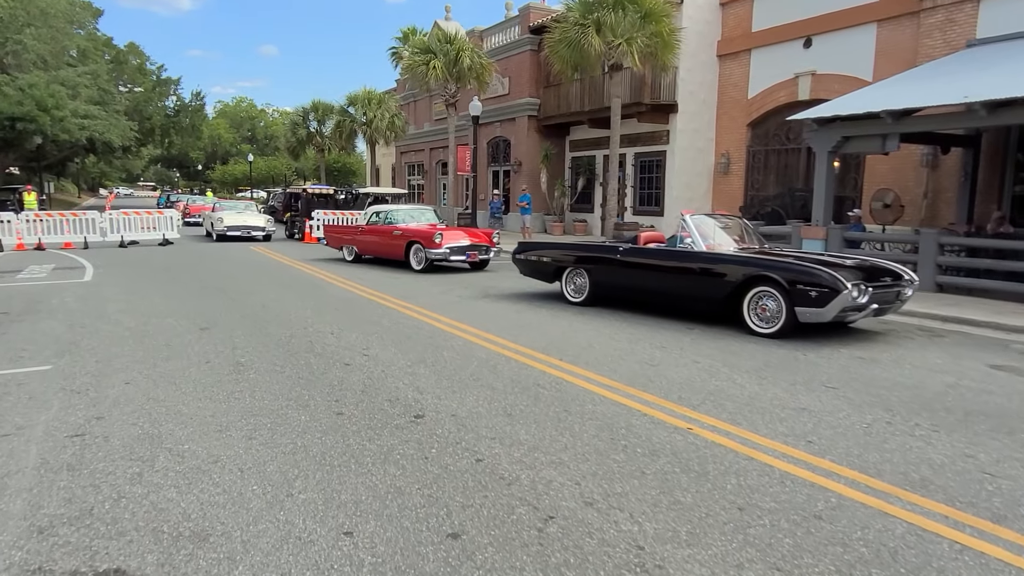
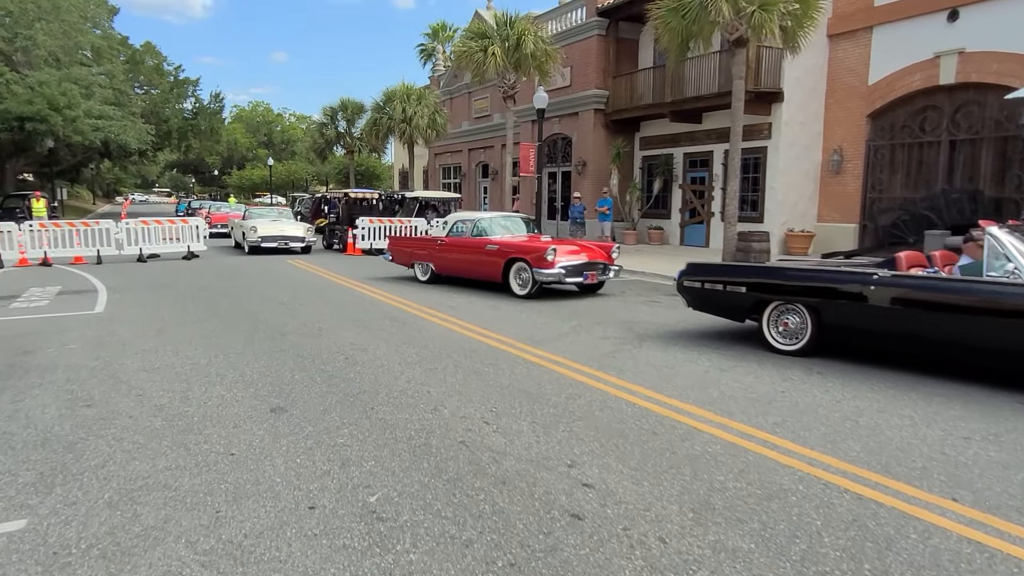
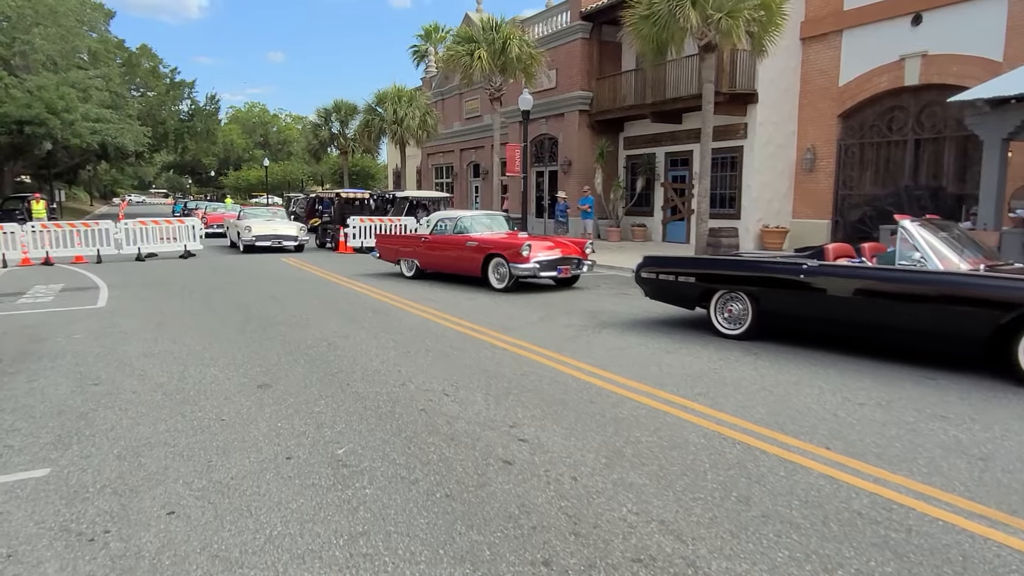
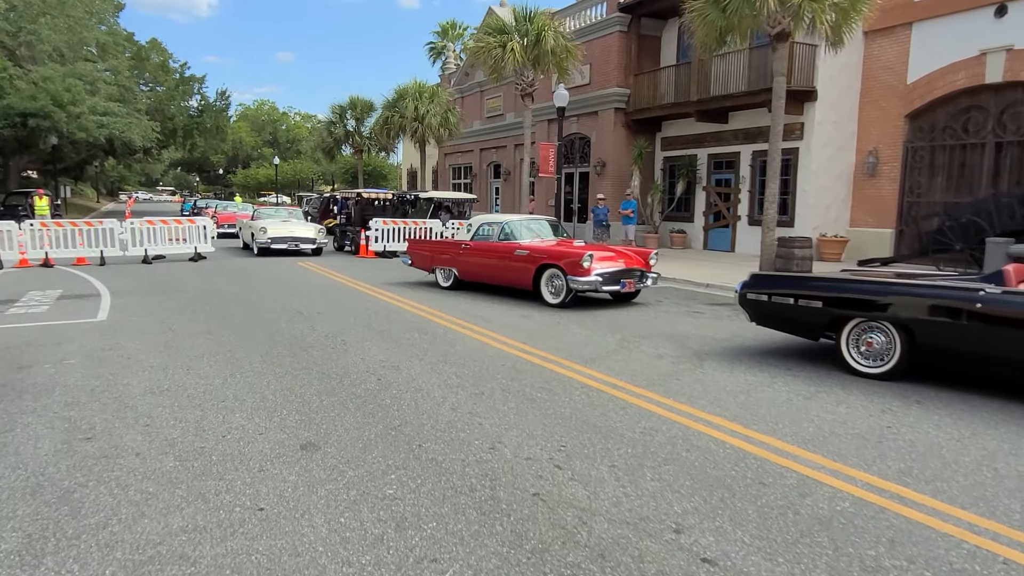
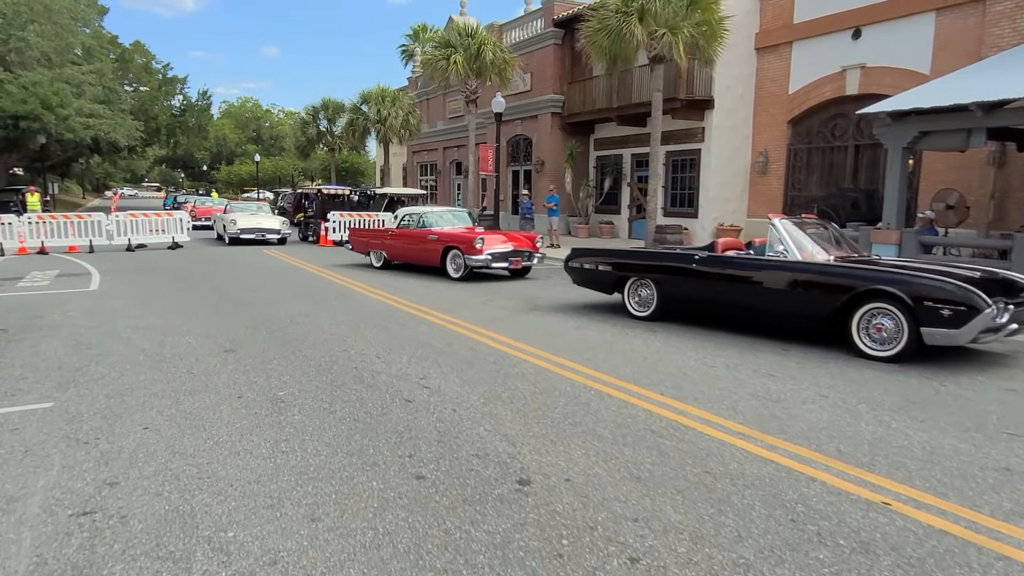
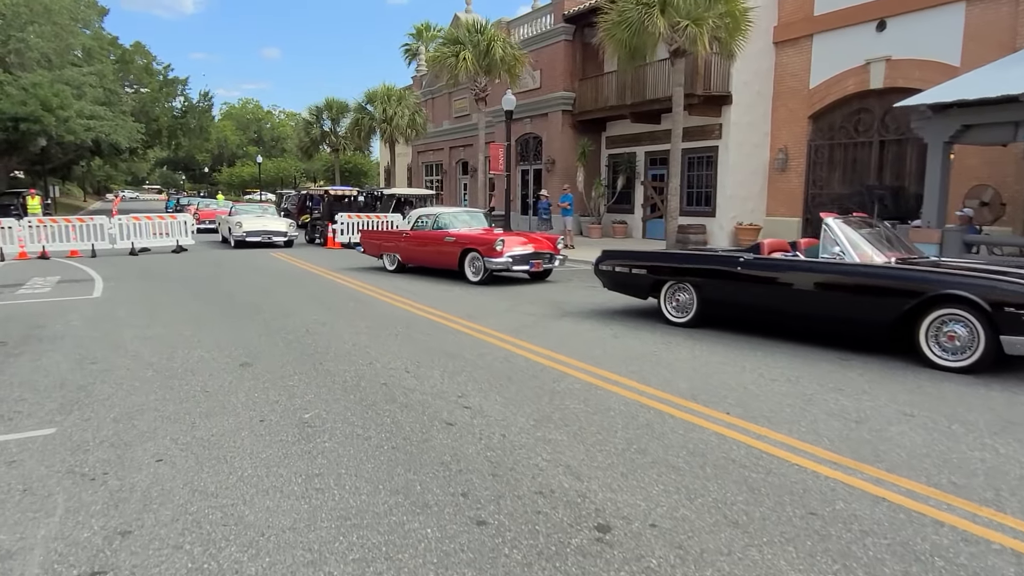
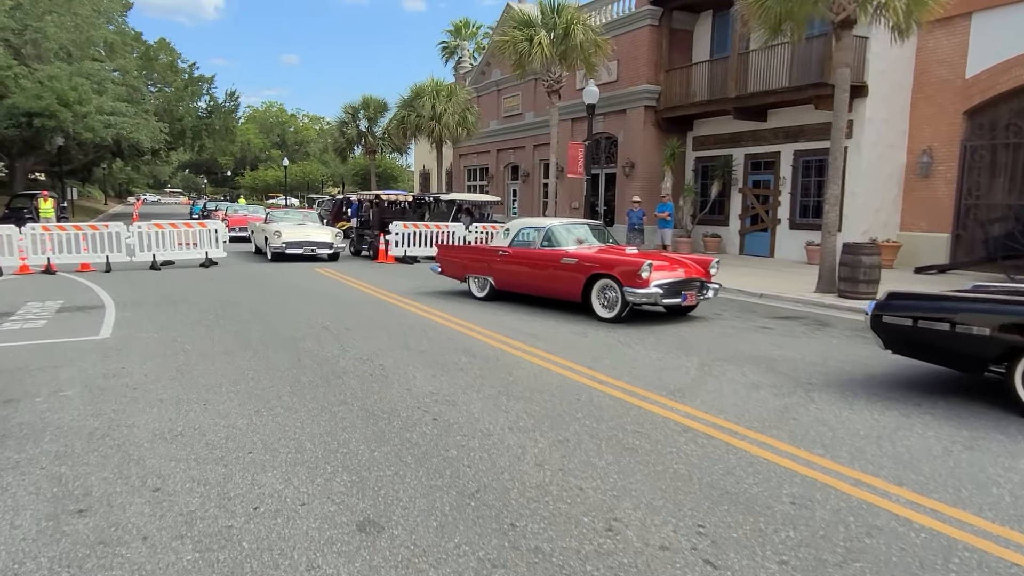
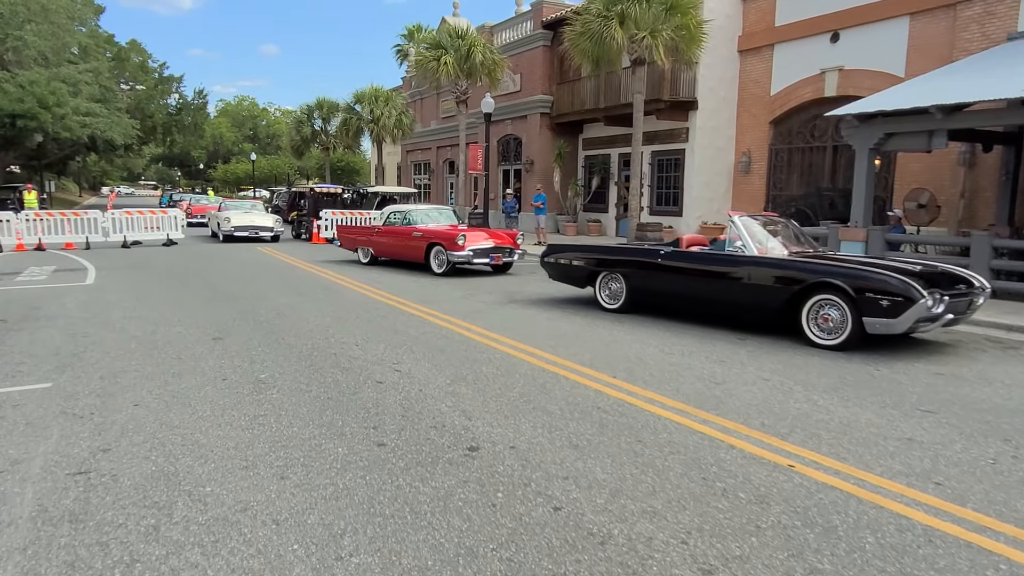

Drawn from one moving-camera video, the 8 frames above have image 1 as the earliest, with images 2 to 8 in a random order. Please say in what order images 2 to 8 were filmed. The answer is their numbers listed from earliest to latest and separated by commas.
8, 5, 6, 3, 2, 4, 7
